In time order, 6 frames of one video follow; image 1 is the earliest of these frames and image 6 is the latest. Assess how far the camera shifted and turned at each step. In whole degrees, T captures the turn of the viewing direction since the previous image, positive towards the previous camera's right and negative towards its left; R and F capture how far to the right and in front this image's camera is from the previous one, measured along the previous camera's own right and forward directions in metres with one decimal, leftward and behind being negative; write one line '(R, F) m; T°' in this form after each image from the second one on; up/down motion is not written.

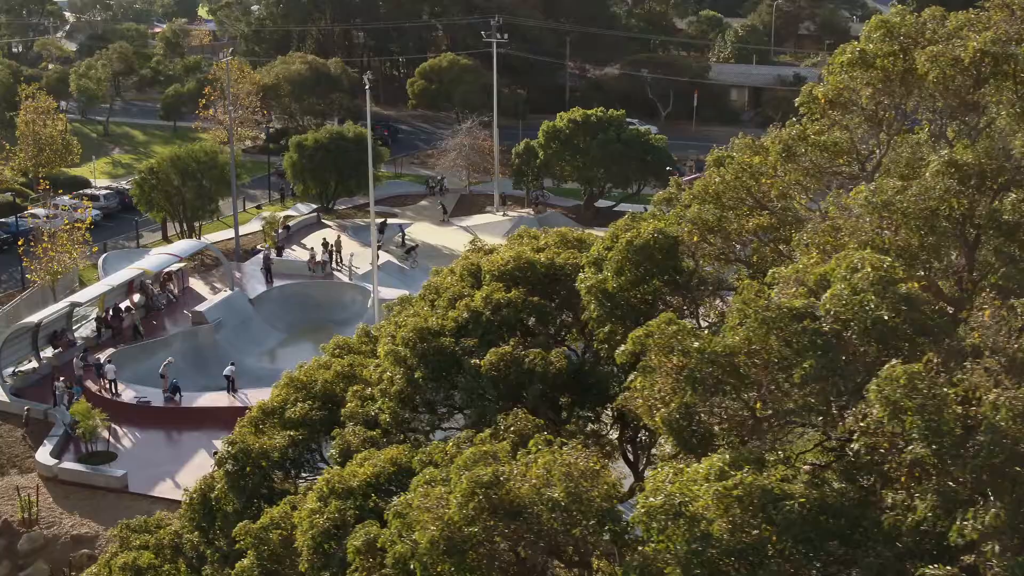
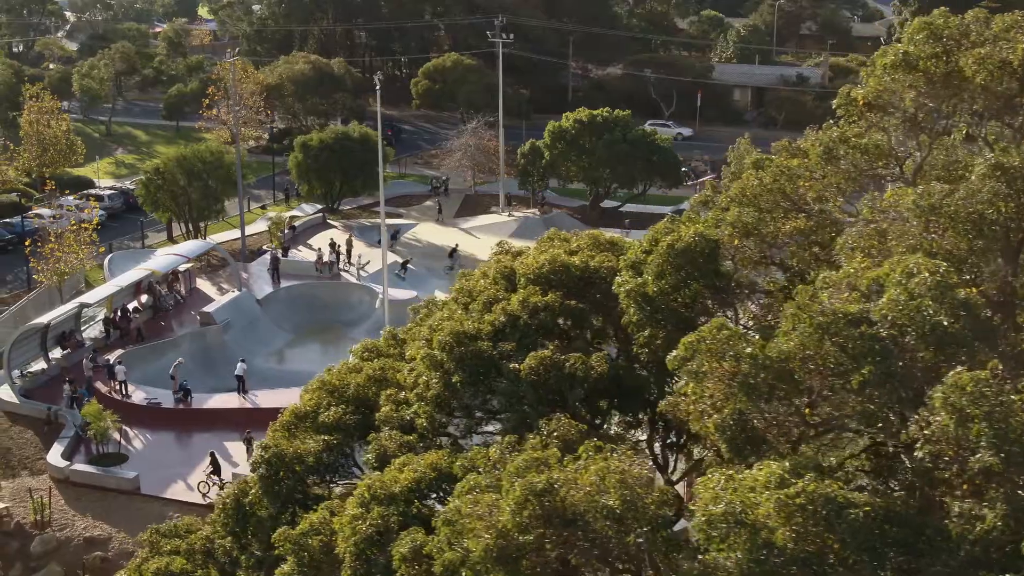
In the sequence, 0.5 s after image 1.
(-0.5, +0.1) m; 0°
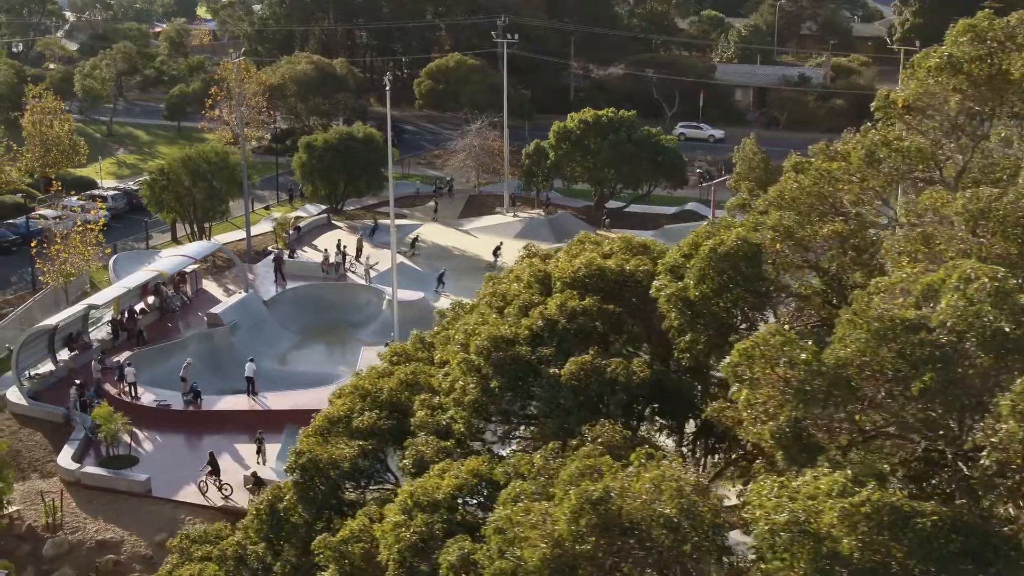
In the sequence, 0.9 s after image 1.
(-0.5, +0.1) m; 0°
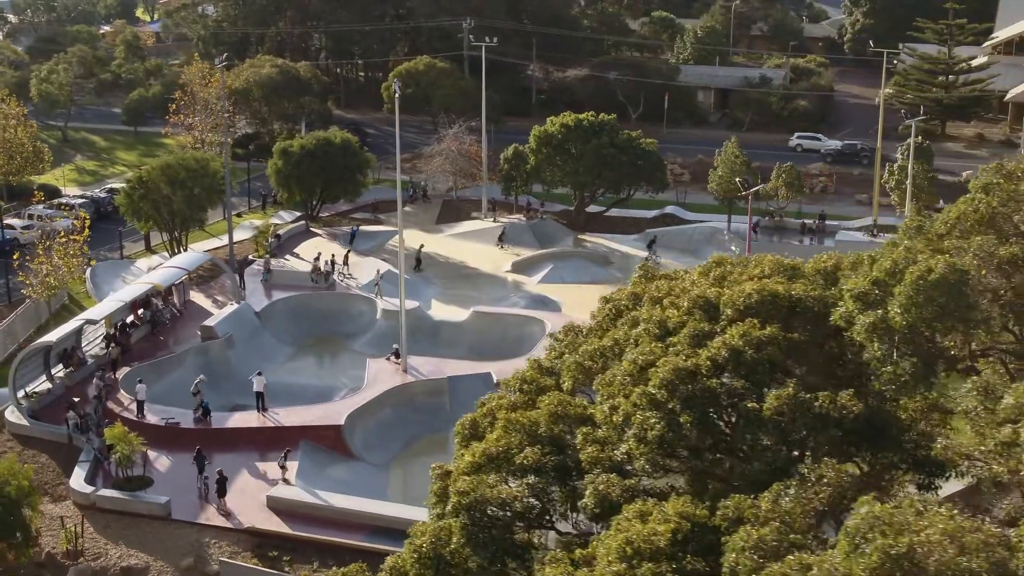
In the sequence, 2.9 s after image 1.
(-2.9, +0.7) m; +2°
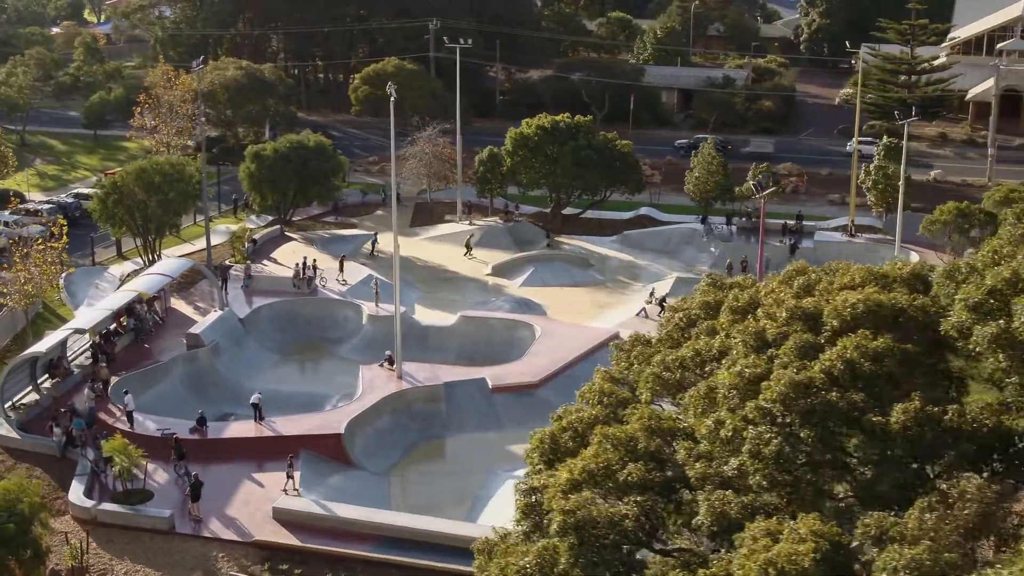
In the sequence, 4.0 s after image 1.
(-1.9, +0.4) m; +2°
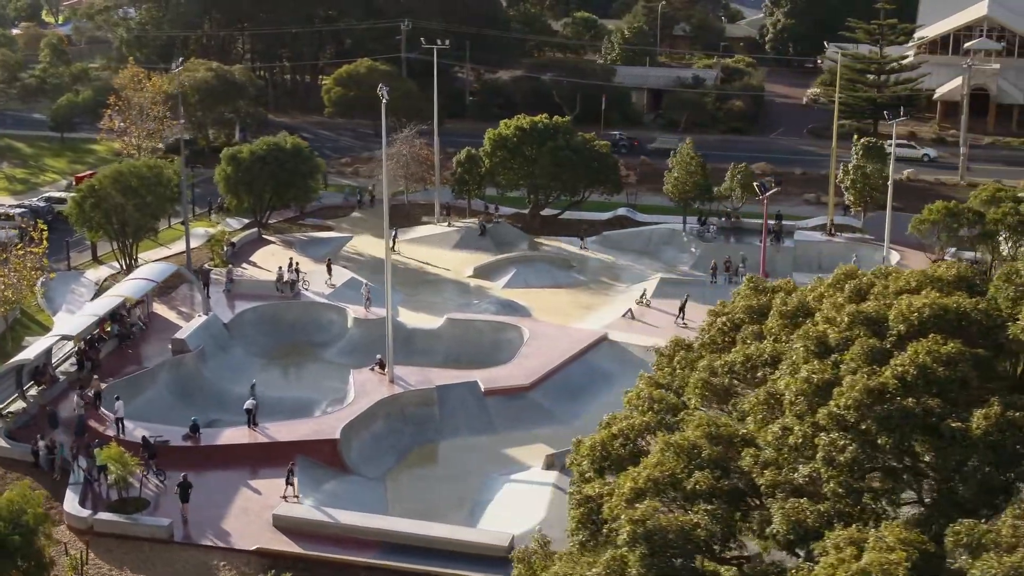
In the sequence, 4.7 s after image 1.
(-1.3, +0.2) m; +2°
